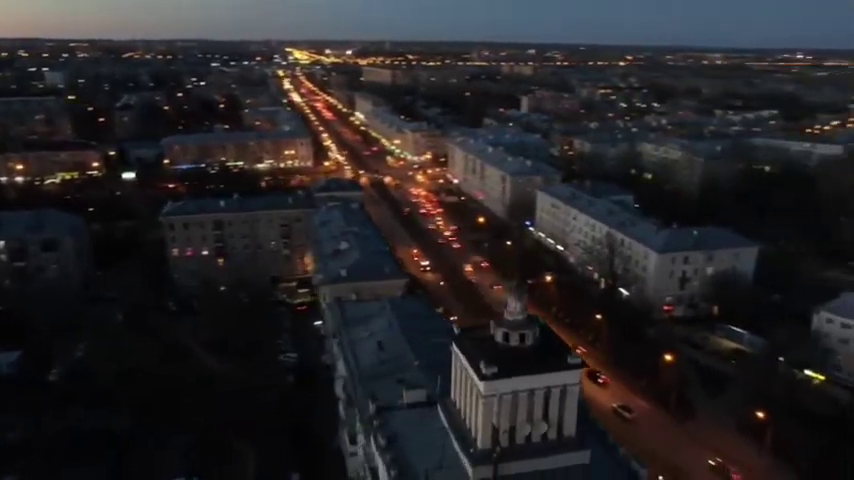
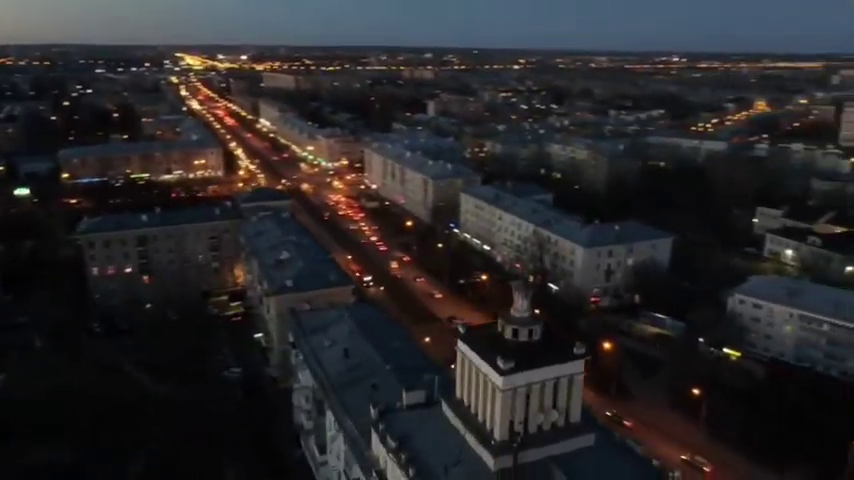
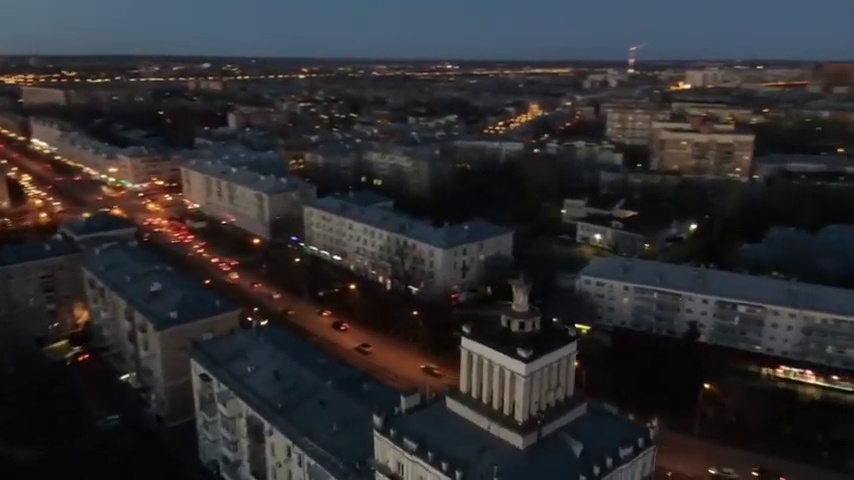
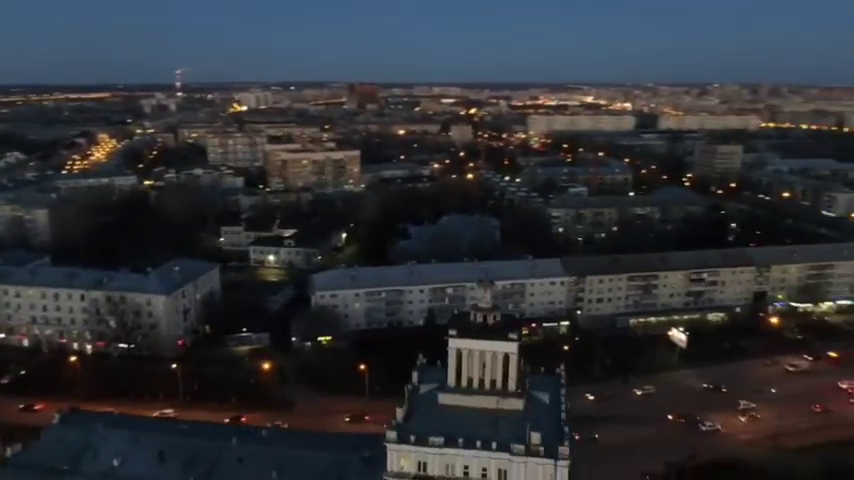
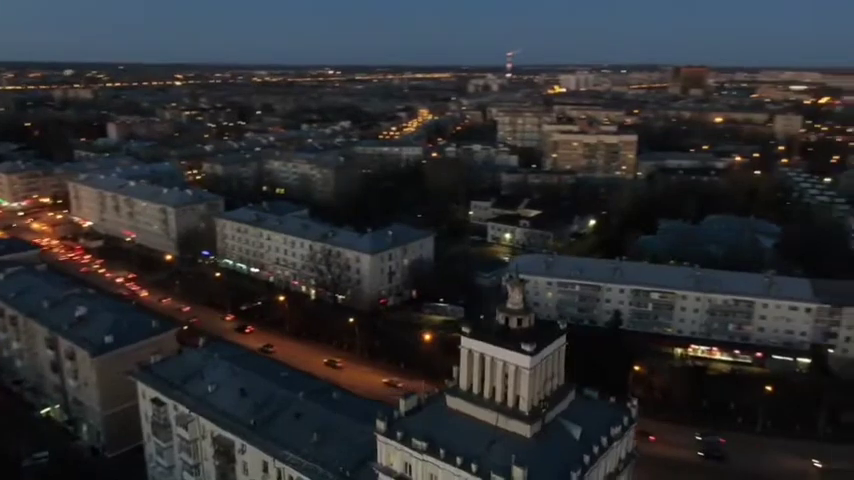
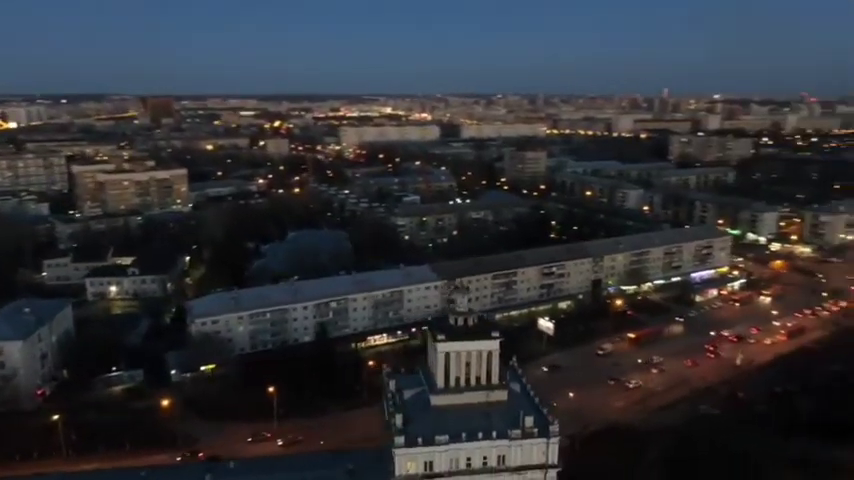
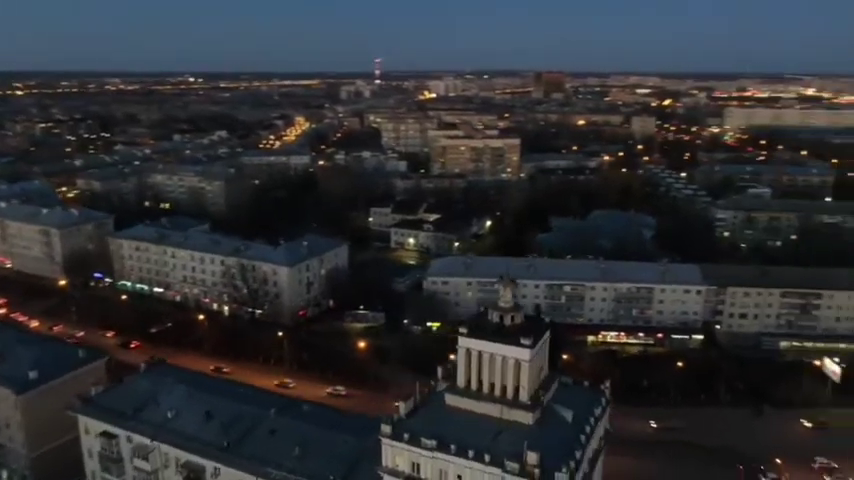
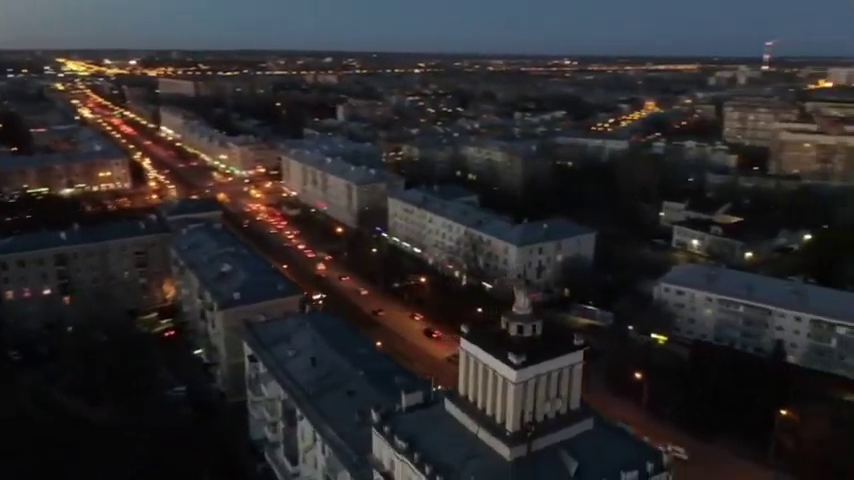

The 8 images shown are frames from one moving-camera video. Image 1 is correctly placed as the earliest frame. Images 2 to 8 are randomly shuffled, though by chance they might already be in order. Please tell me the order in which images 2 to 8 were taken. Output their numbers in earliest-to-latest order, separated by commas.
2, 8, 3, 5, 7, 4, 6
